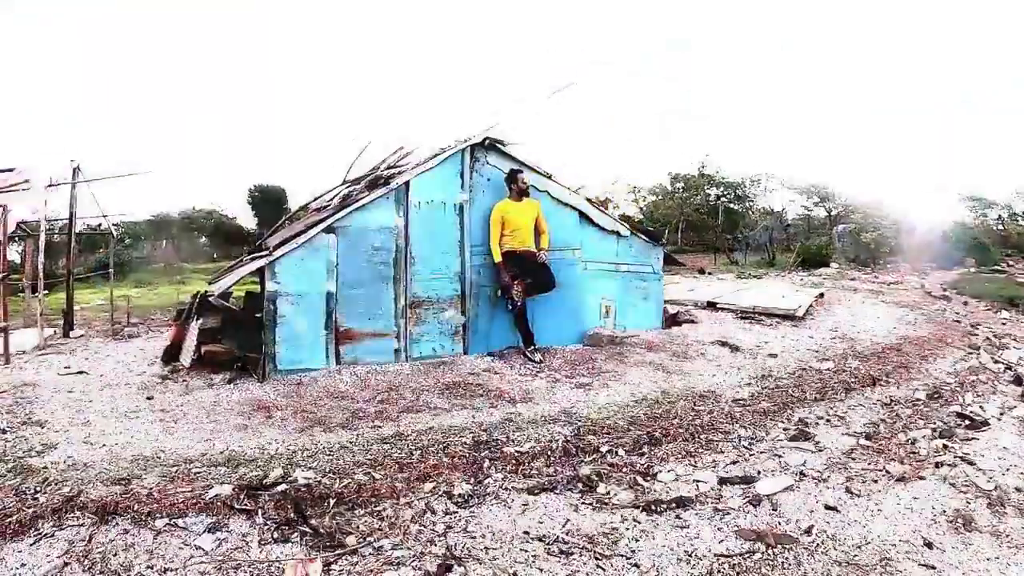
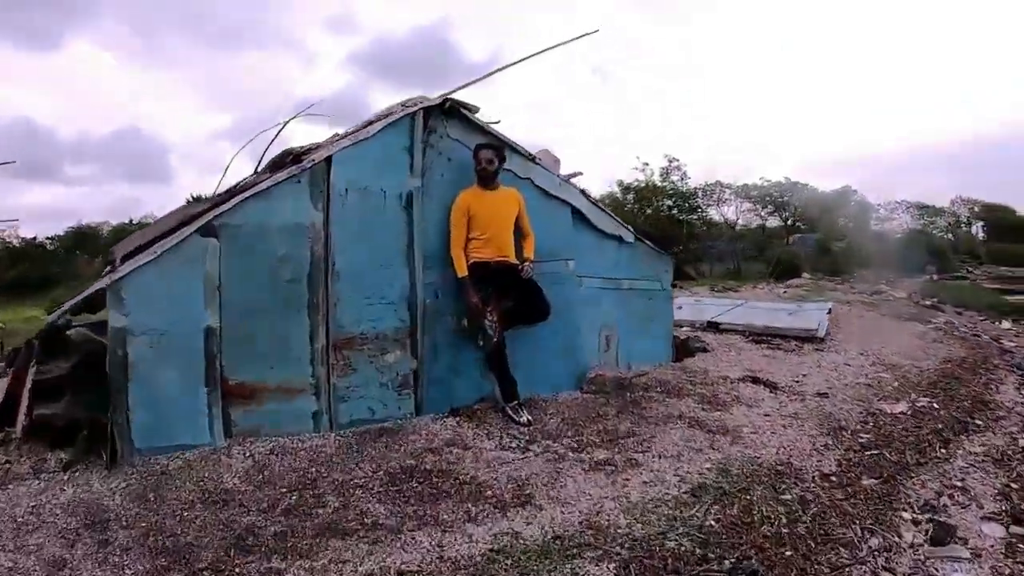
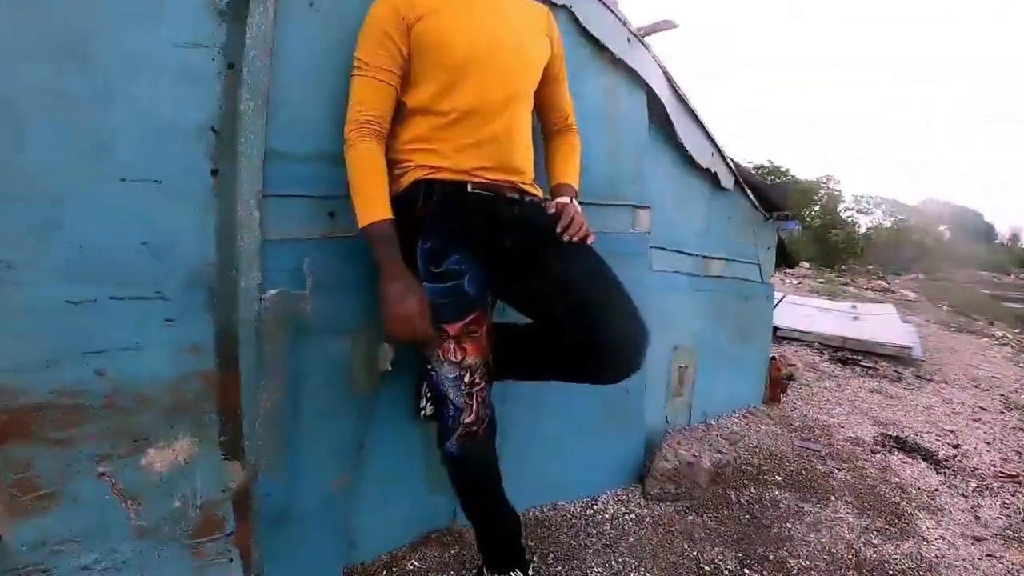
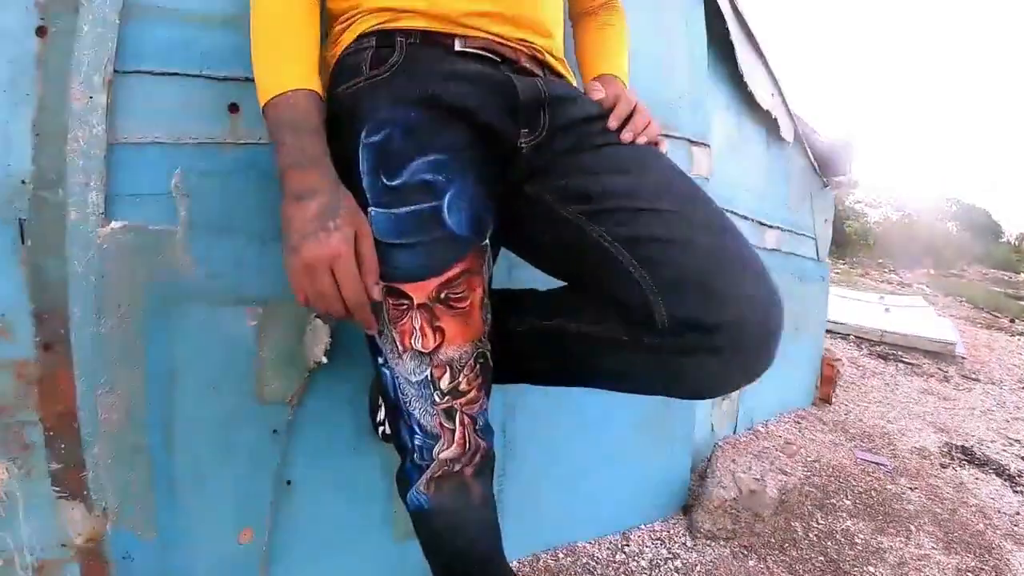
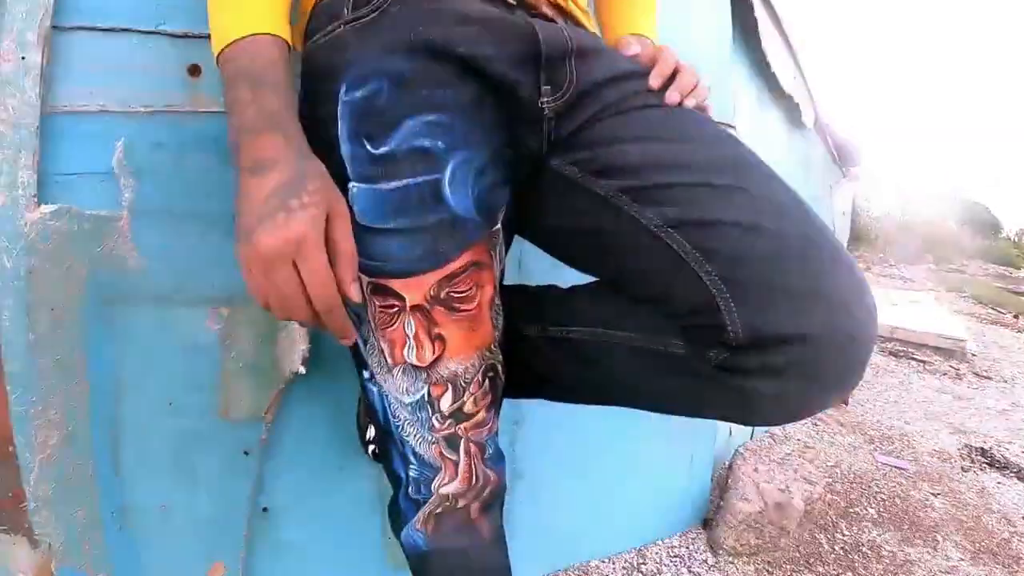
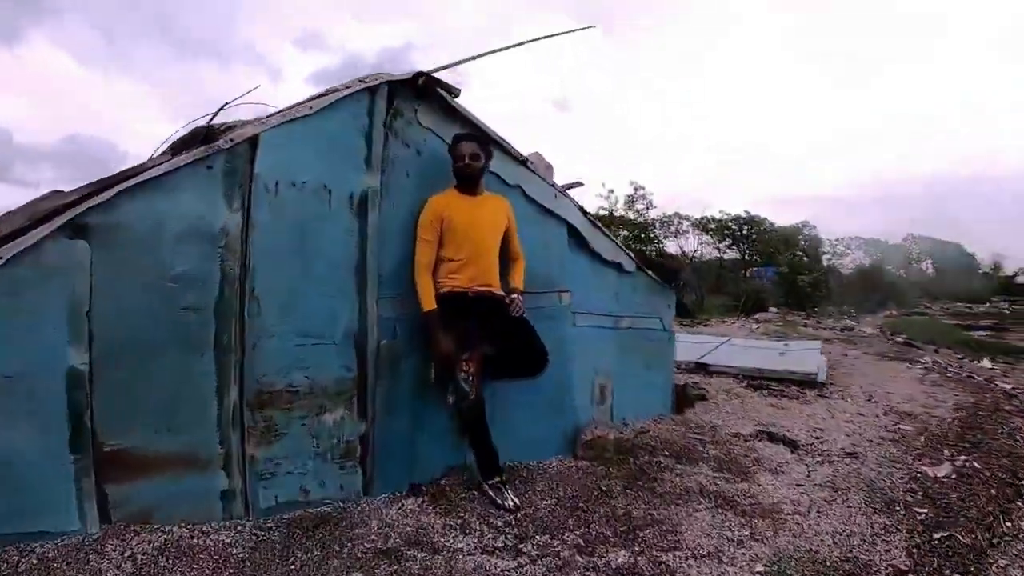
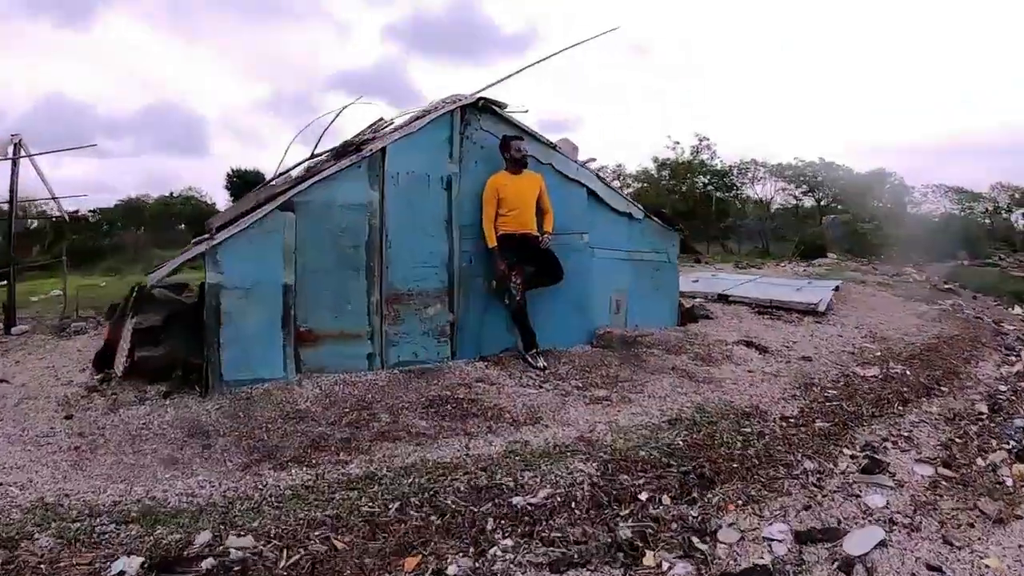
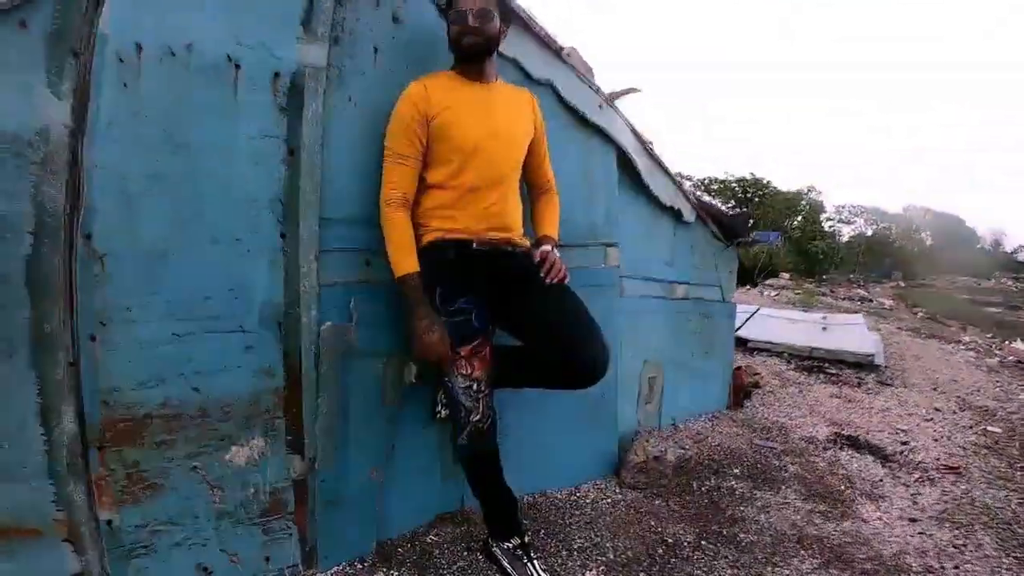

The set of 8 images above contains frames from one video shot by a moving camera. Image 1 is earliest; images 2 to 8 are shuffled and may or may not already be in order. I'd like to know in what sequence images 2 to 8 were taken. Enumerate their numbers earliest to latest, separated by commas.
7, 2, 6, 8, 3, 4, 5
